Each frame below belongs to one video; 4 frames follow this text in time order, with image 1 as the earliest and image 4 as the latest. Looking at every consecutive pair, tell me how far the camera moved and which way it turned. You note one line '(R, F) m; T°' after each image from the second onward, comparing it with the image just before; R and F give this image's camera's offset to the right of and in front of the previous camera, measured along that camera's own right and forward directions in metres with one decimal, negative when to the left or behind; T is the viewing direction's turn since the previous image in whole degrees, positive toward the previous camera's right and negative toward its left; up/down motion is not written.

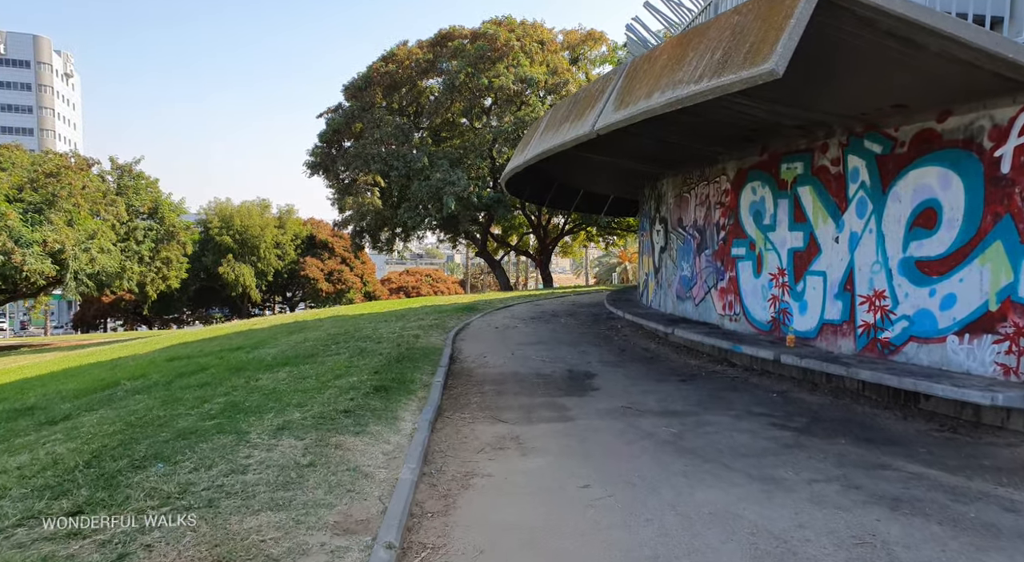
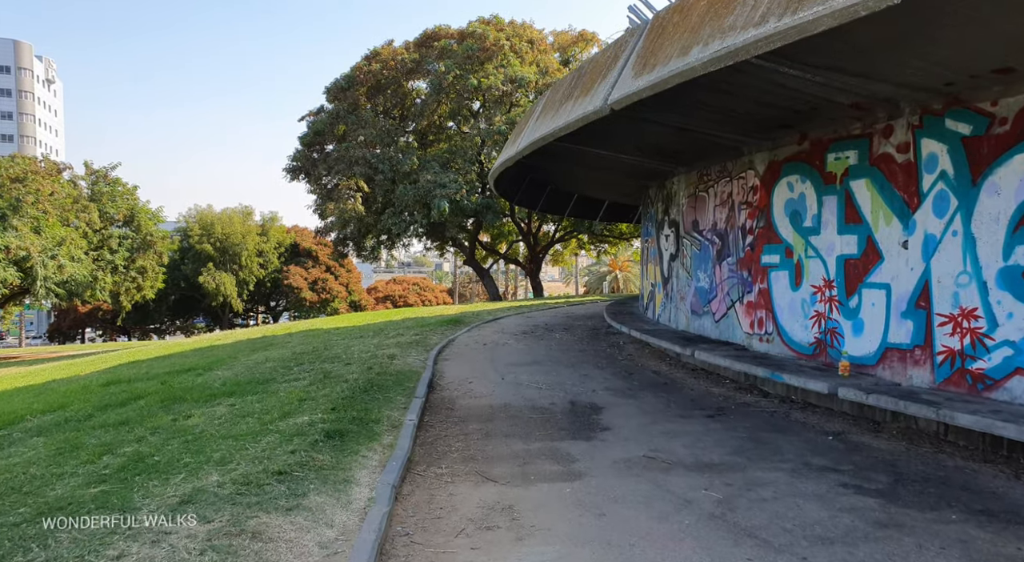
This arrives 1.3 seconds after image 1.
(0.0, +2.0) m; +1°
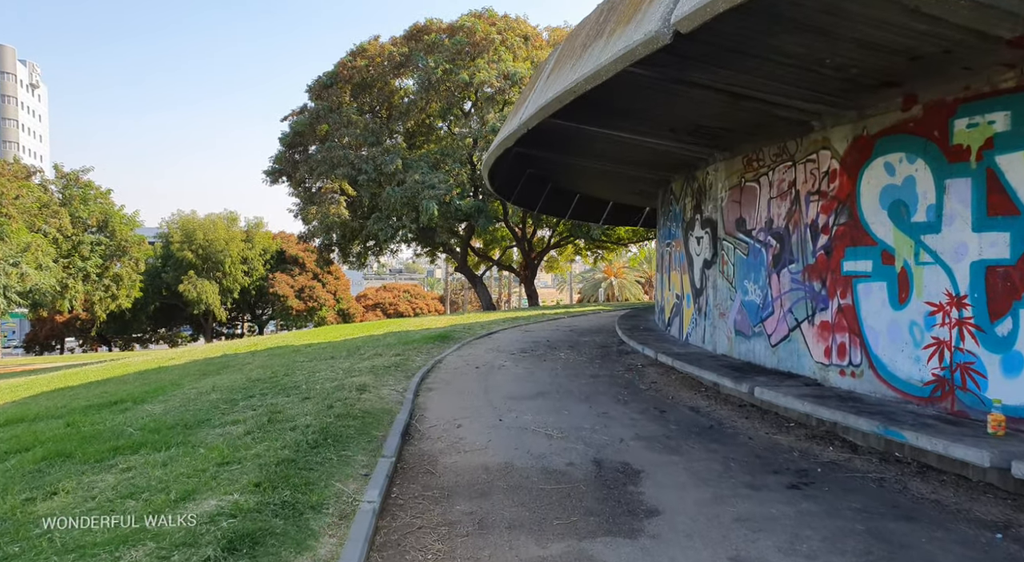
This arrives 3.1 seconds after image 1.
(-0.1, +2.6) m; +1°
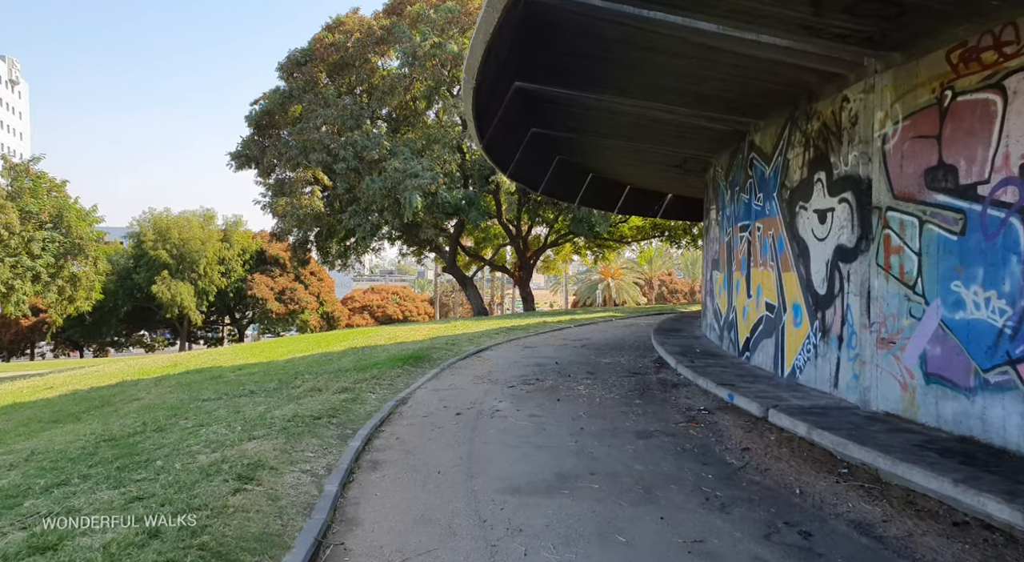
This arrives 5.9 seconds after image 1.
(-0.1, +4.9) m; +1°
